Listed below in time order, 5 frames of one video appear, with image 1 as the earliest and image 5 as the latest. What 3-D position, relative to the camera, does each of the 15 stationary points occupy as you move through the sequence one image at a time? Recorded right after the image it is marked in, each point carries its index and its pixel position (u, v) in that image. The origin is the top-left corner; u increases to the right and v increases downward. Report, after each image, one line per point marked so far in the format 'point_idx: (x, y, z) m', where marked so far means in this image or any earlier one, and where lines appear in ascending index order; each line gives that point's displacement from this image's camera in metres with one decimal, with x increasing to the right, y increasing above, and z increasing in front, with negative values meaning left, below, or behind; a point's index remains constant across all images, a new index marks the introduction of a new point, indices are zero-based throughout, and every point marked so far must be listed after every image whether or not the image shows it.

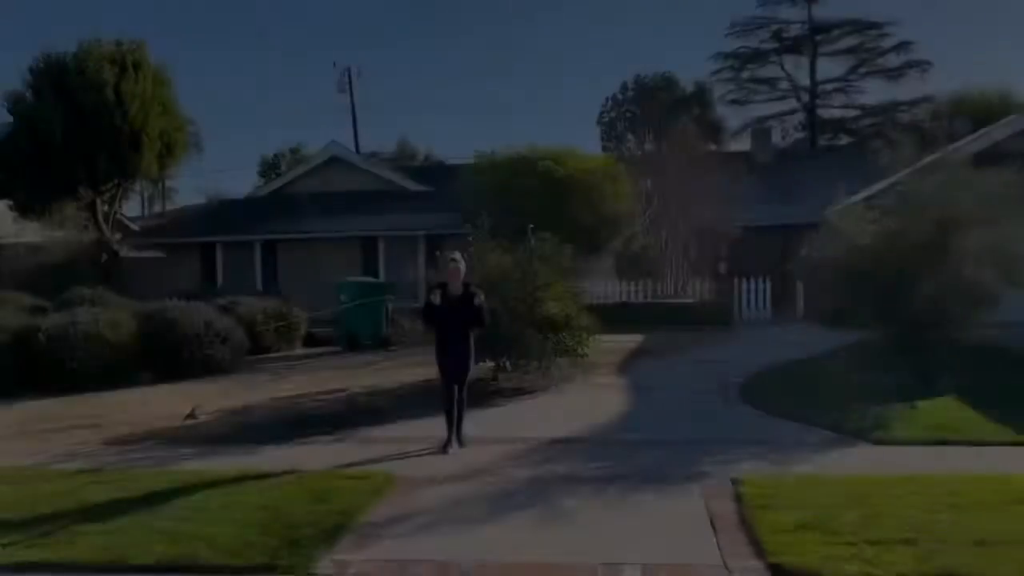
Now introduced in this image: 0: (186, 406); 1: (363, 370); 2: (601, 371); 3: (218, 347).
0: (-3.7, -1.4, +11.7) m
1: (-2.1, -1.1, +13.9) m
2: (+1.2, -1.1, +13.6) m
3: (-4.0, -0.8, +13.7) m
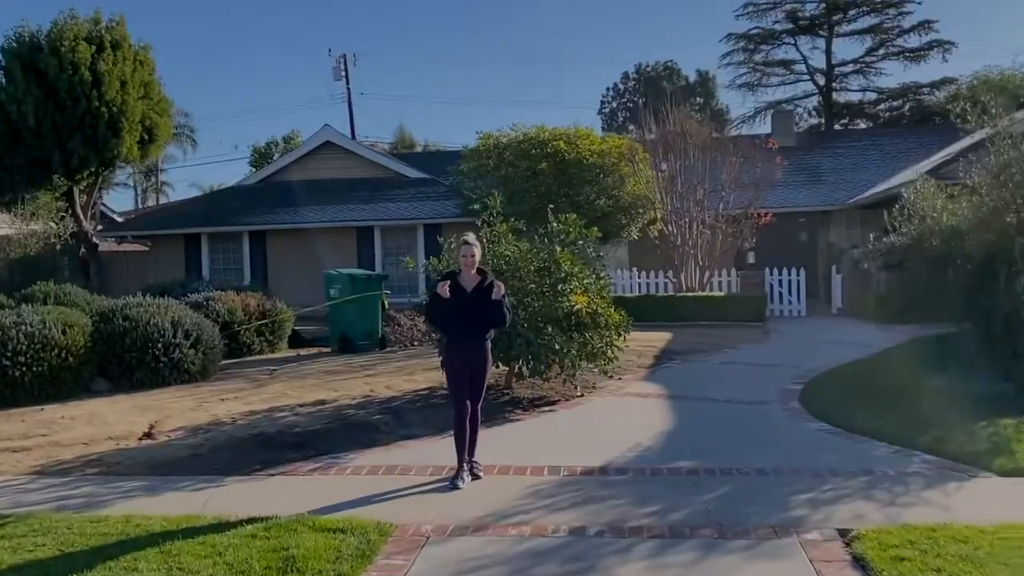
0: (-3.6, -1.3, +9.9) m
1: (-1.9, -1.0, +12.1) m
2: (+1.4, -1.0, +11.7) m
3: (-3.8, -0.7, +11.9) m
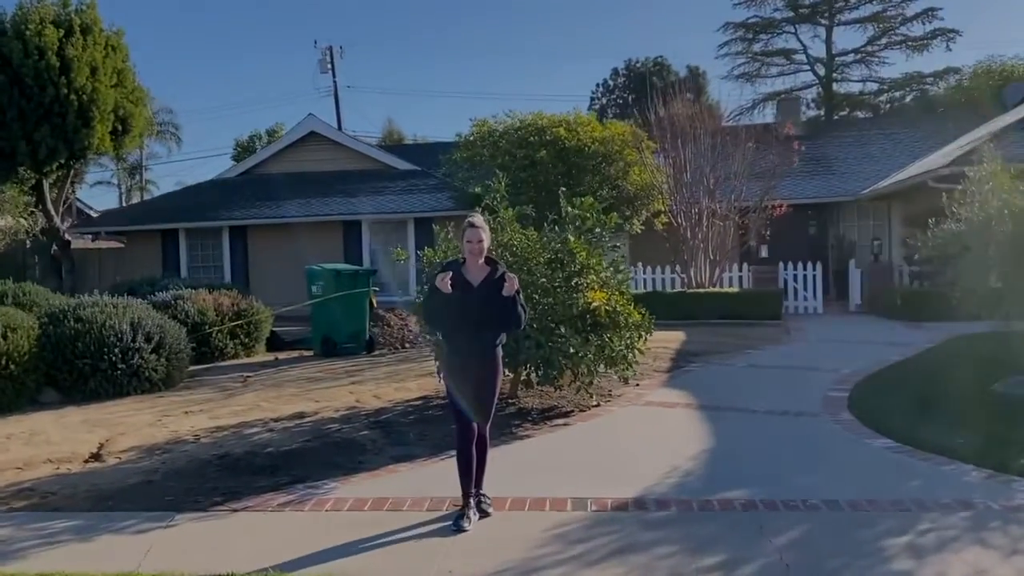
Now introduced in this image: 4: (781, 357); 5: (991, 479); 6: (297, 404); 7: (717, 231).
0: (-3.5, -1.3, +8.5) m
1: (-1.8, -1.0, +10.7) m
2: (+1.4, -1.0, +10.4) m
3: (-3.7, -0.7, +10.5) m
4: (+3.2, -0.8, +12.3) m
5: (+3.0, -1.2, +6.4) m
6: (-2.0, -1.1, +9.7) m
7: (+3.8, +1.1, +18.9) m
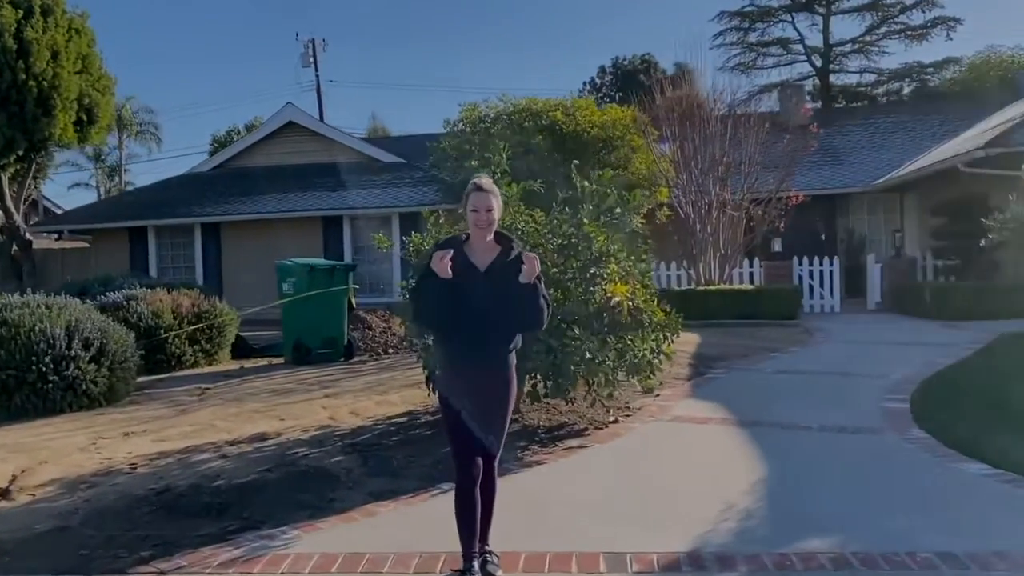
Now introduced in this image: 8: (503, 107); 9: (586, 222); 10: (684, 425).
0: (-3.5, -1.2, +7.0) m
1: (-1.8, -1.0, +9.2) m
2: (+1.4, -0.9, +8.9) m
3: (-3.7, -0.7, +8.9) m
4: (+3.2, -0.8, +10.9) m
5: (+3.0, -1.1, +4.9) m
6: (-2.0, -1.1, +8.2) m
7: (+3.7, +1.1, +17.5) m
8: (-0.1, +3.1, +17.5) m
9: (+0.5, +0.5, +7.5) m
10: (+1.3, -1.0, +7.6) m
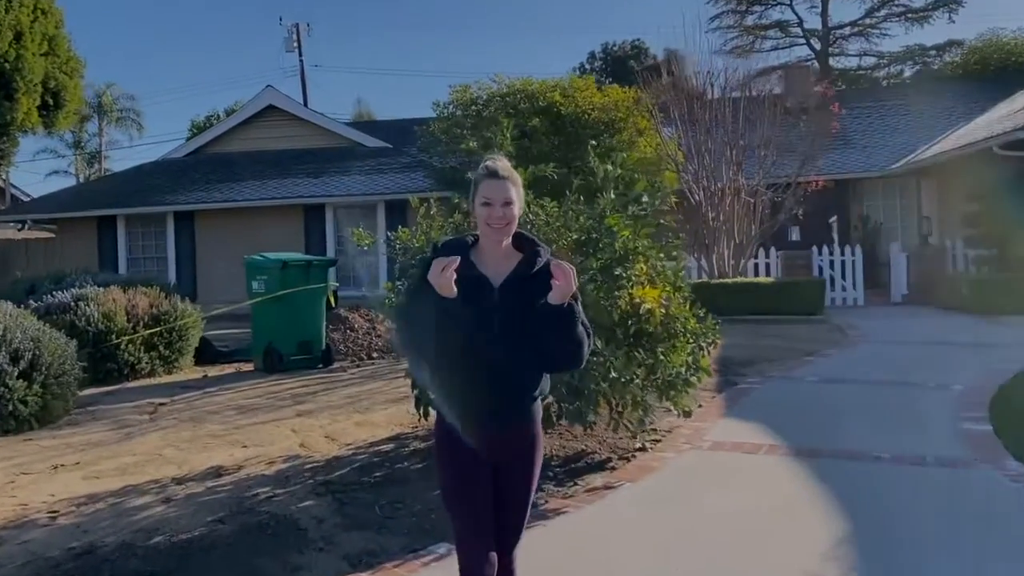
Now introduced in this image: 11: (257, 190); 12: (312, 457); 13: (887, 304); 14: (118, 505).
0: (-3.4, -1.3, +5.6) m
1: (-1.8, -1.0, +7.9) m
2: (+1.4, -0.9, +7.6) m
3: (-3.7, -0.7, +7.6) m
4: (+3.2, -0.7, +9.6) m
5: (+3.1, -1.2, +3.7) m
6: (-2.0, -1.1, +6.9) m
7: (+3.6, +1.2, +16.2) m
8: (-0.2, +3.2, +16.2) m
9: (+0.6, +0.5, +6.2) m
10: (+1.3, -1.0, +6.3) m
11: (-5.0, +1.9, +19.9) m
12: (-1.3, -1.1, +6.6) m
13: (+5.9, -0.2, +16.1) m
14: (-2.2, -1.2, +5.7) m
